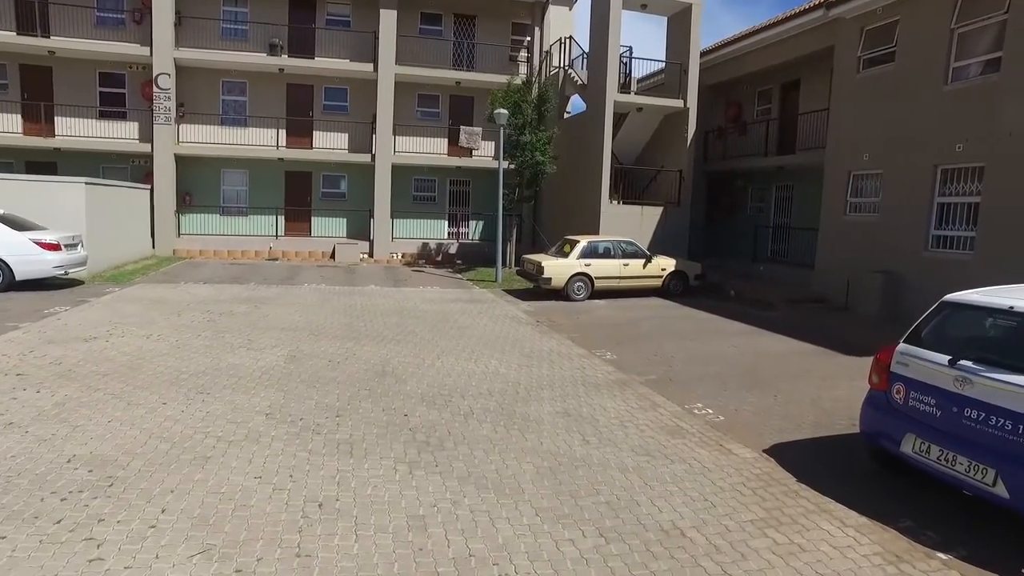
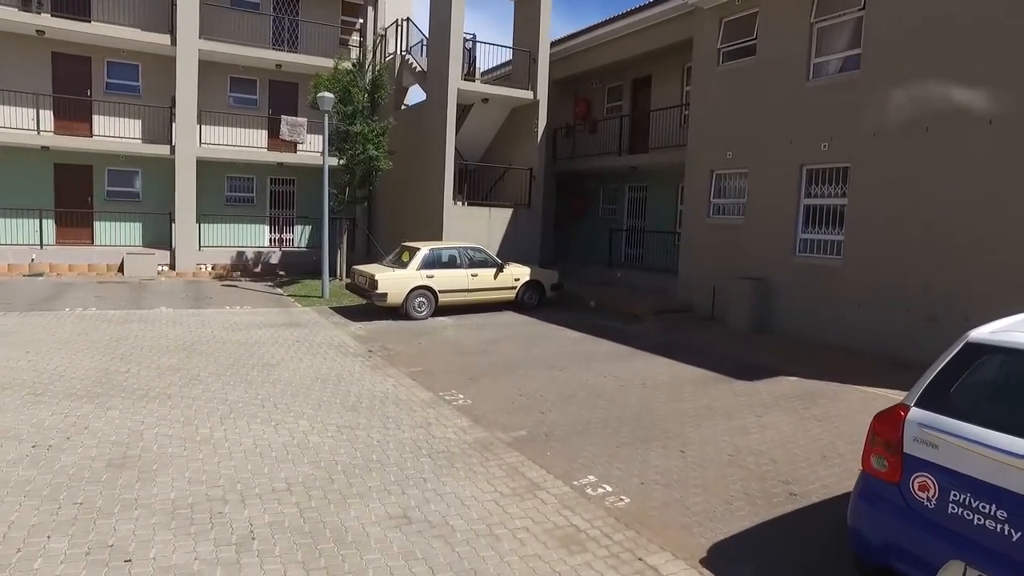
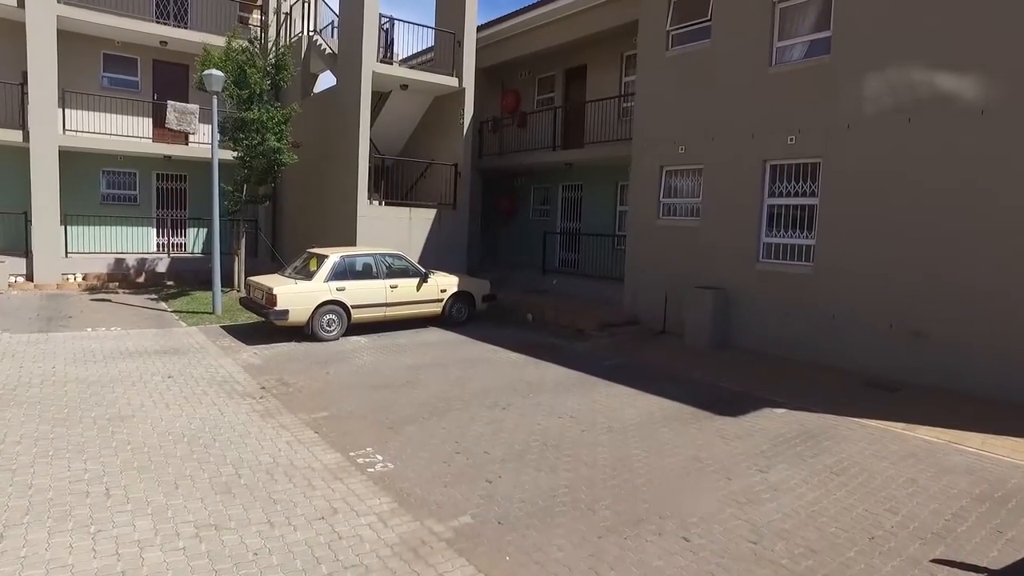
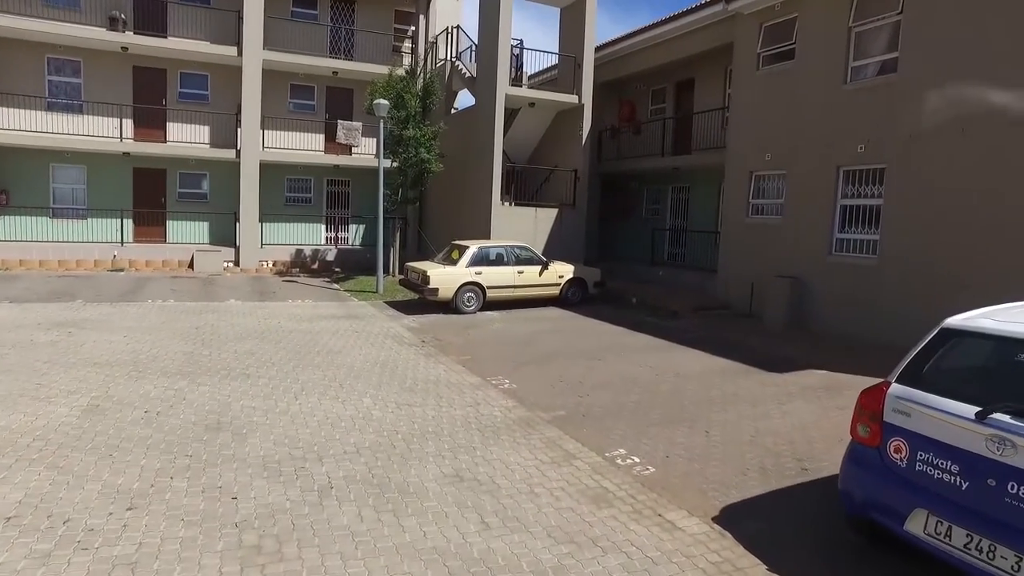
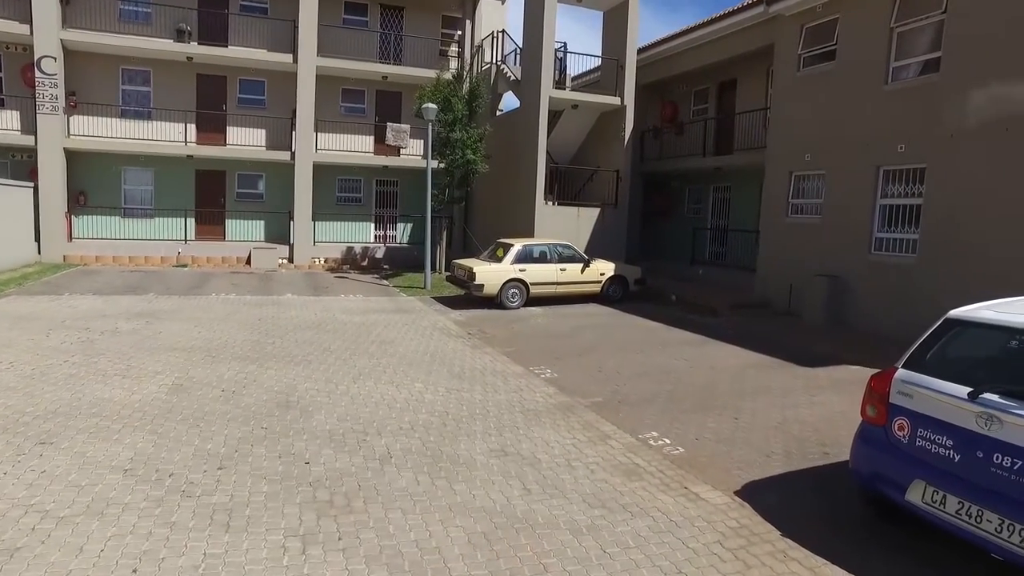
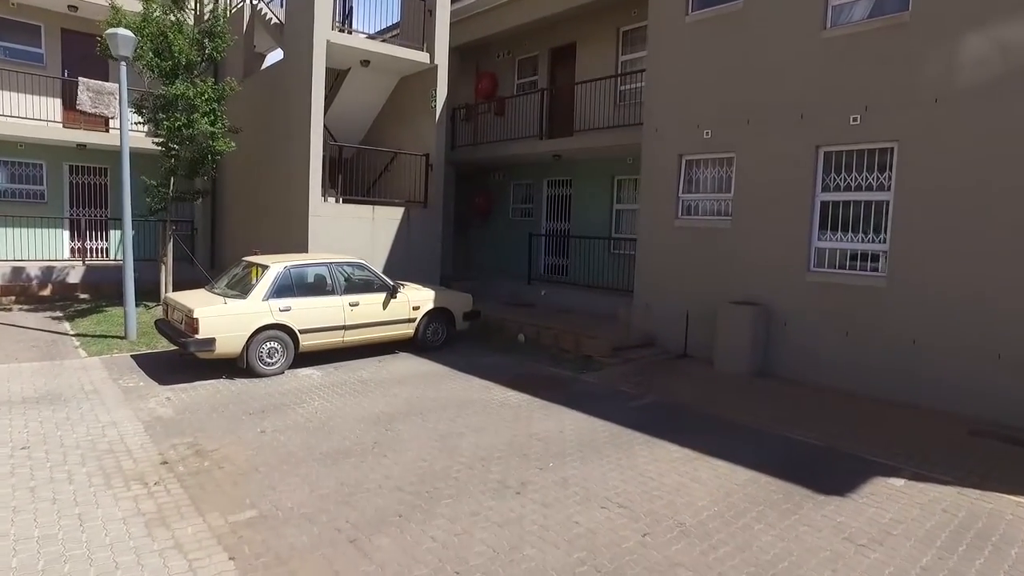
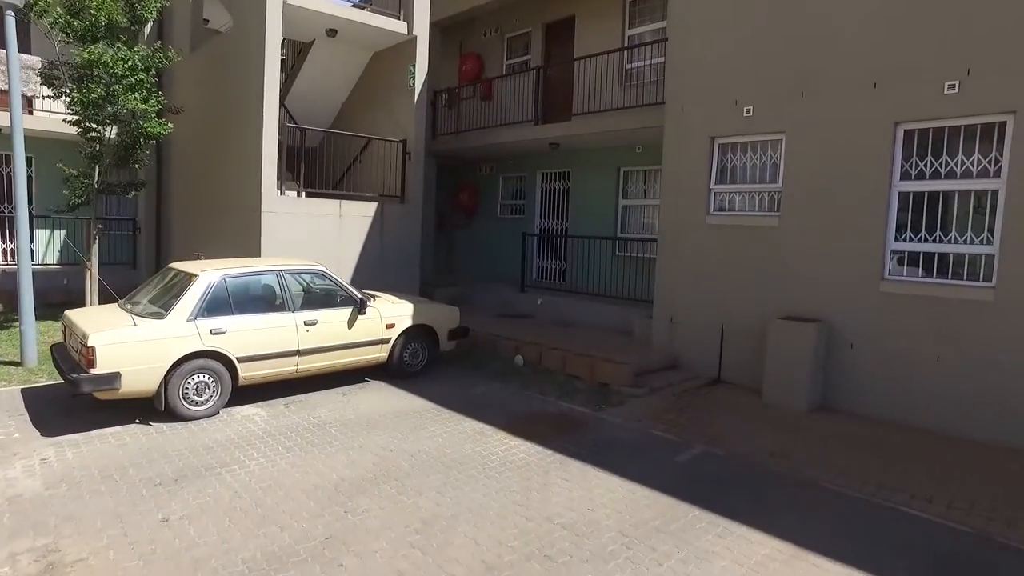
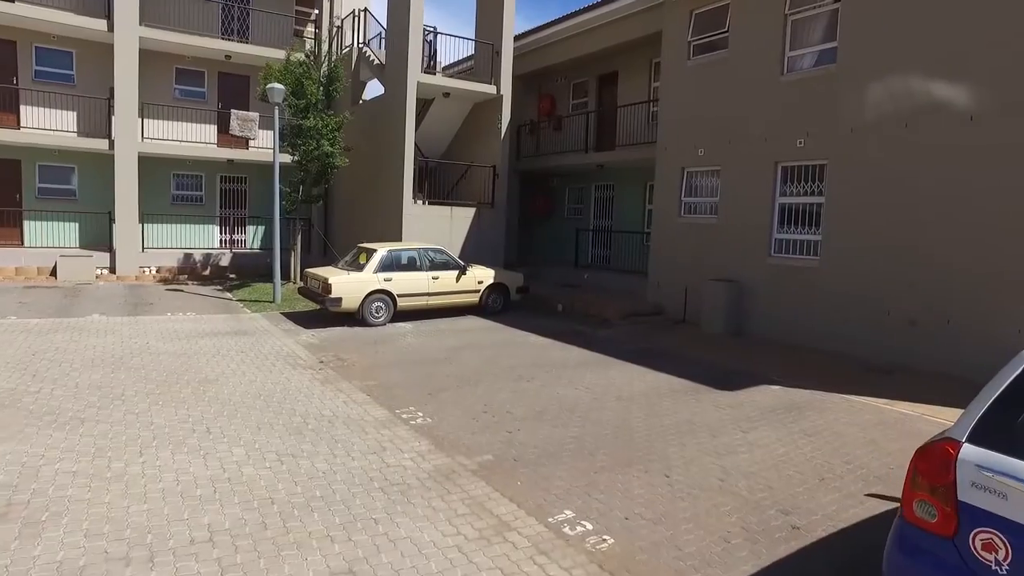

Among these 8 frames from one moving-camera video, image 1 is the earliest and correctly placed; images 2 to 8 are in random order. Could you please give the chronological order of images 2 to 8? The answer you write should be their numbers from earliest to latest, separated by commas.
5, 4, 2, 8, 3, 6, 7
